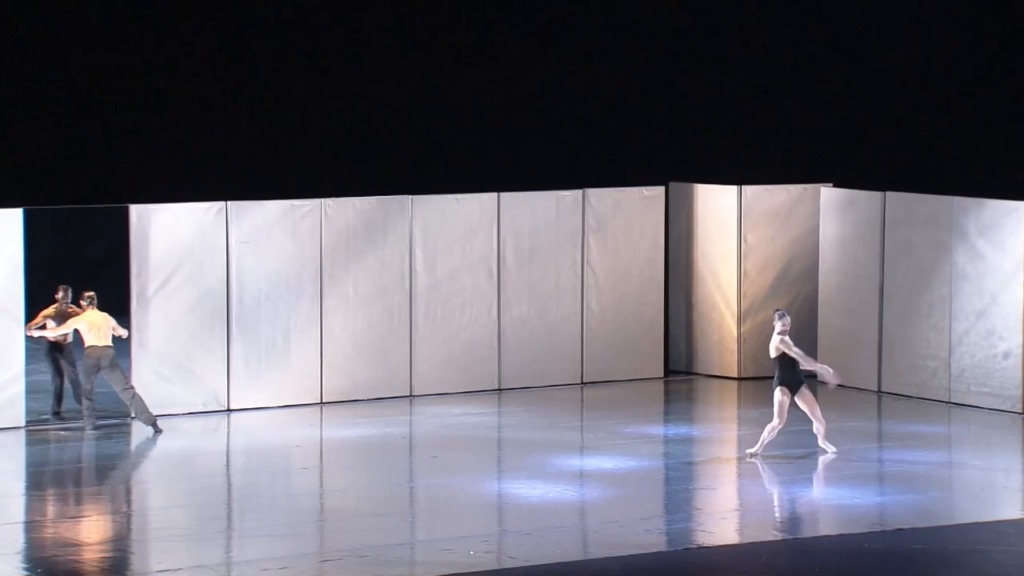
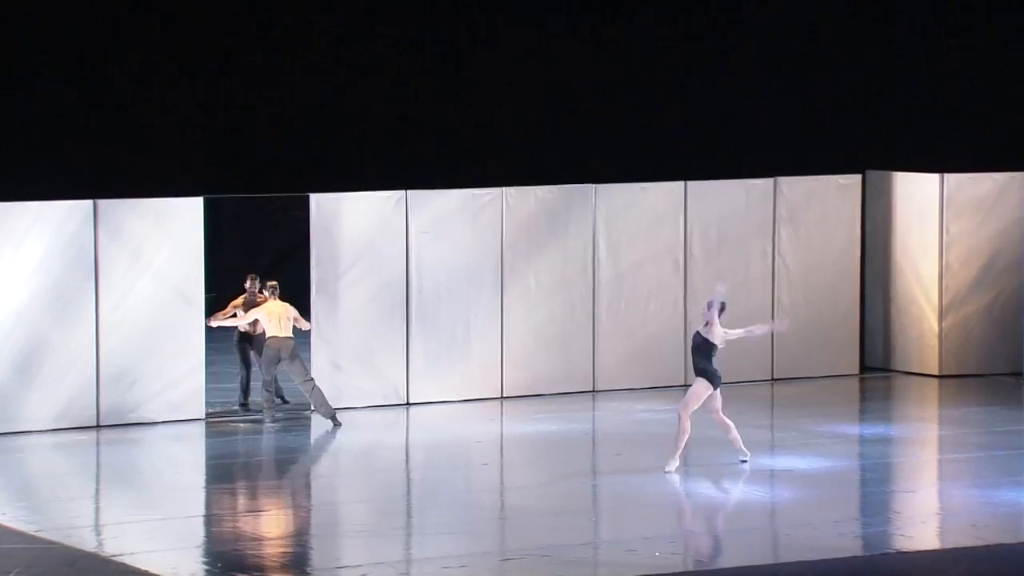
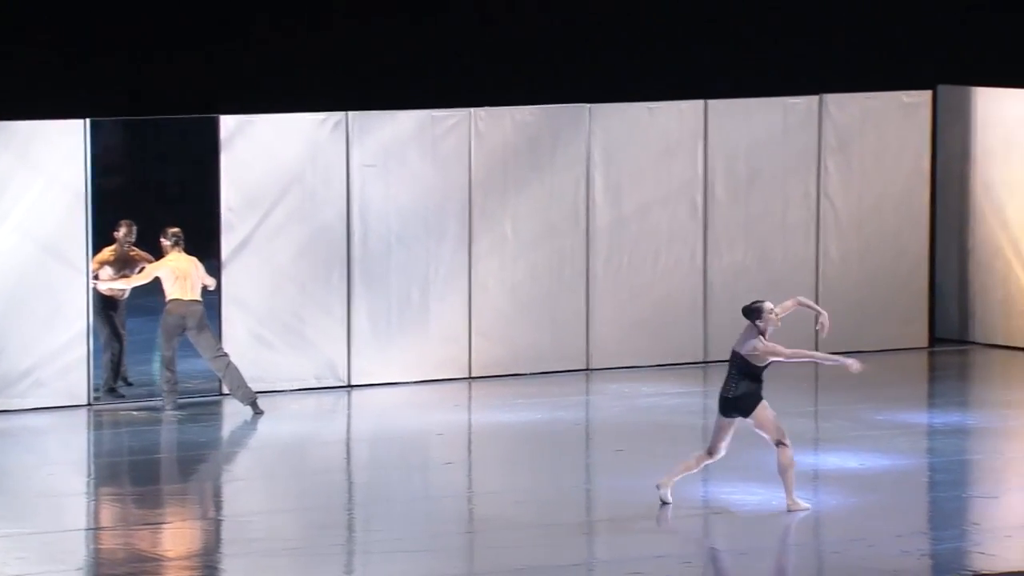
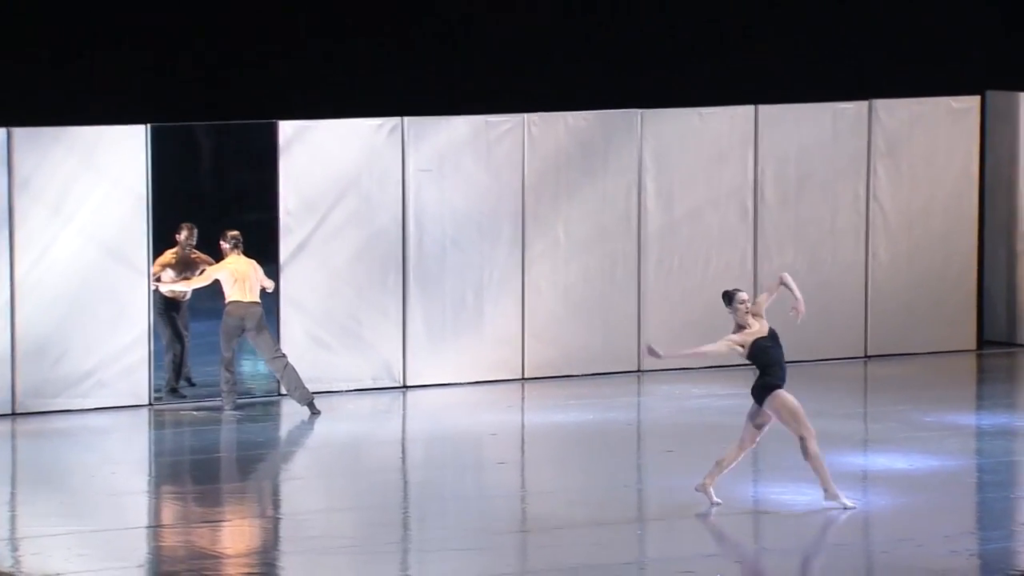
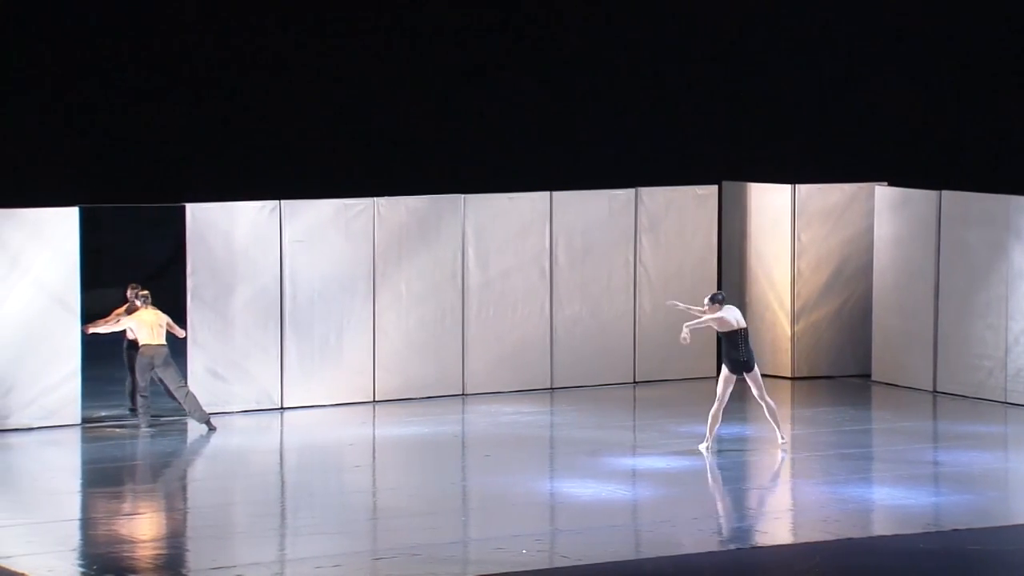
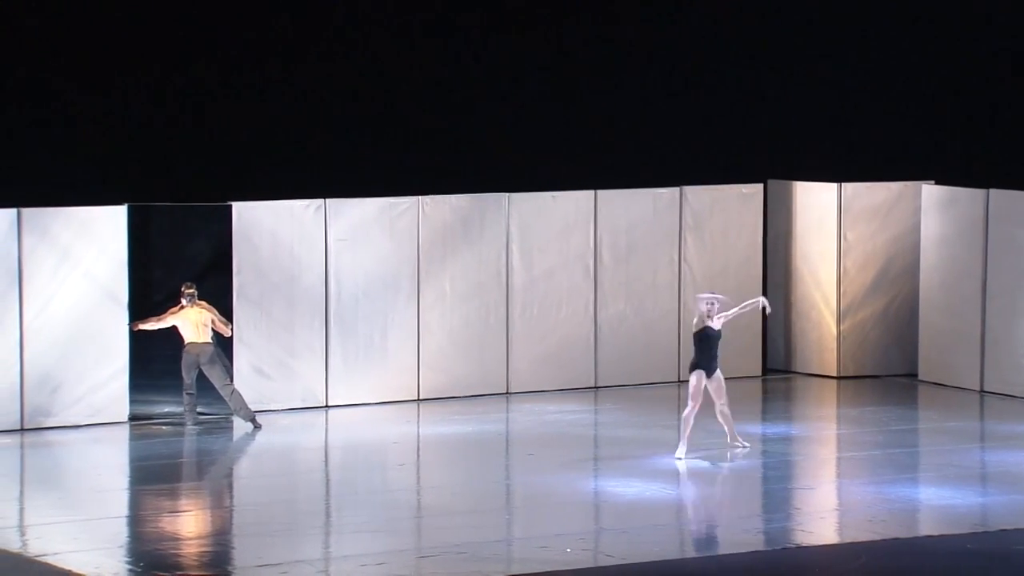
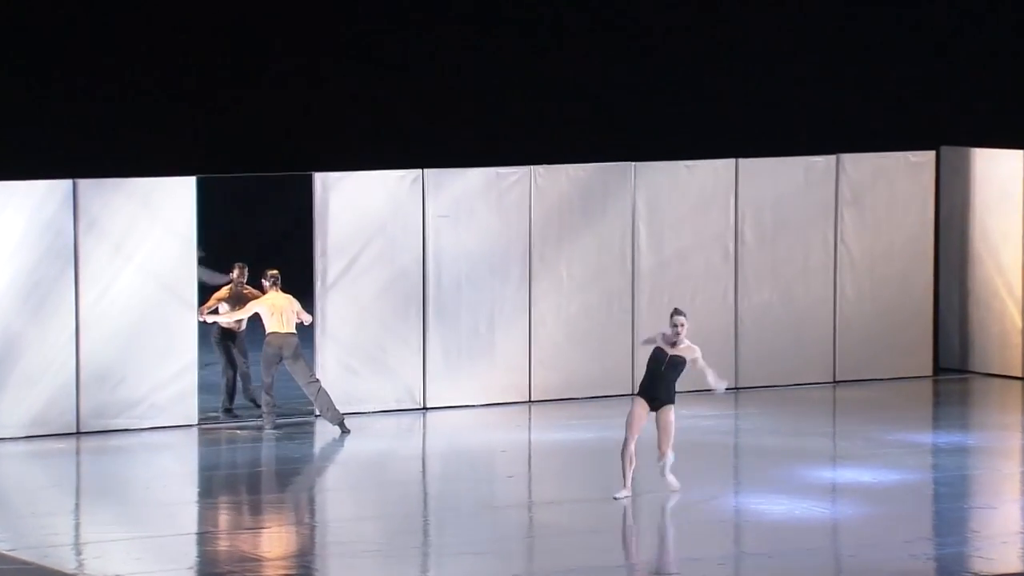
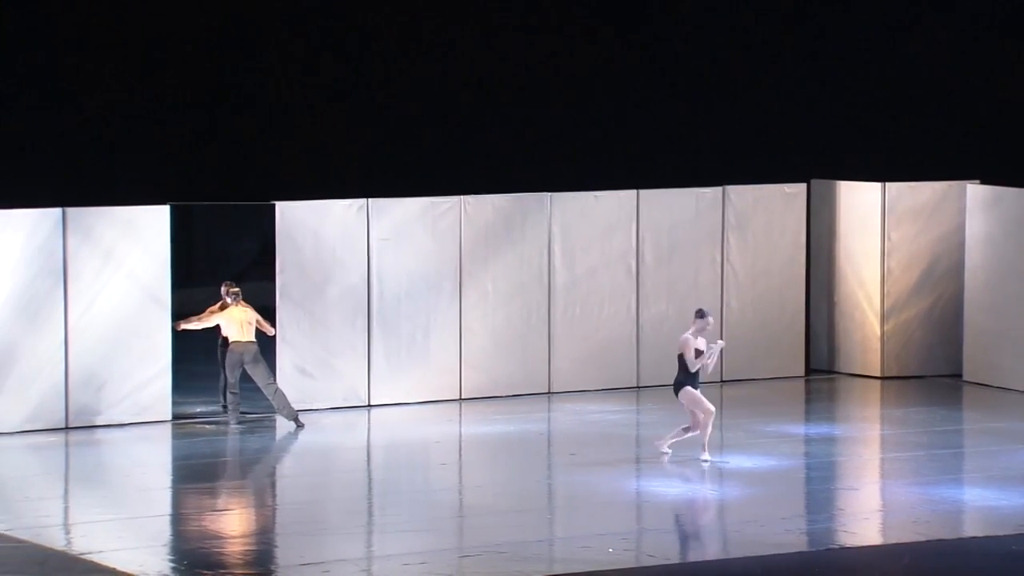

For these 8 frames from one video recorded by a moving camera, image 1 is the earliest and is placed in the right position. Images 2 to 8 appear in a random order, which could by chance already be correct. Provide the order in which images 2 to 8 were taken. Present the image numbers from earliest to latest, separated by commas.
5, 6, 8, 2, 7, 4, 3
